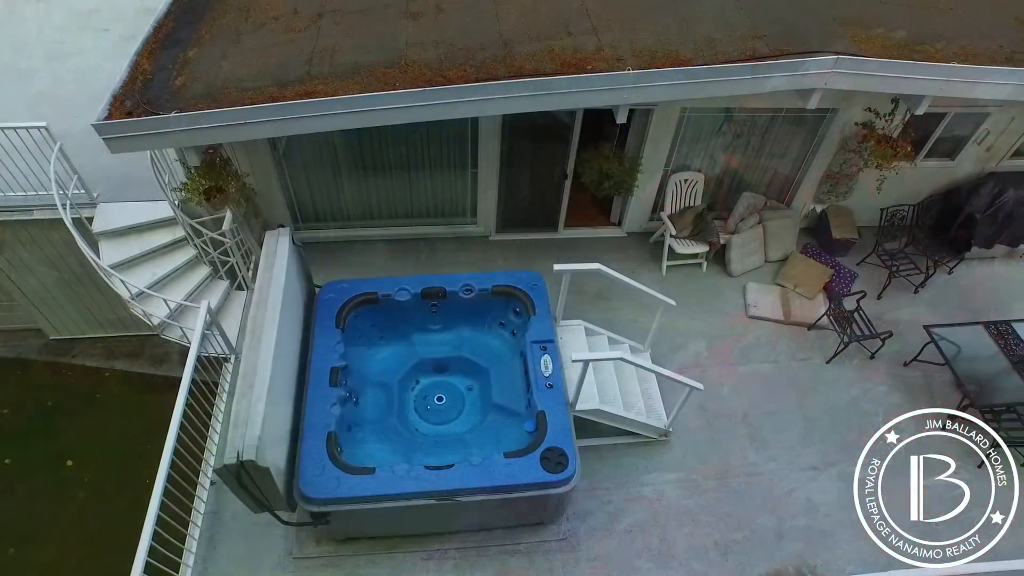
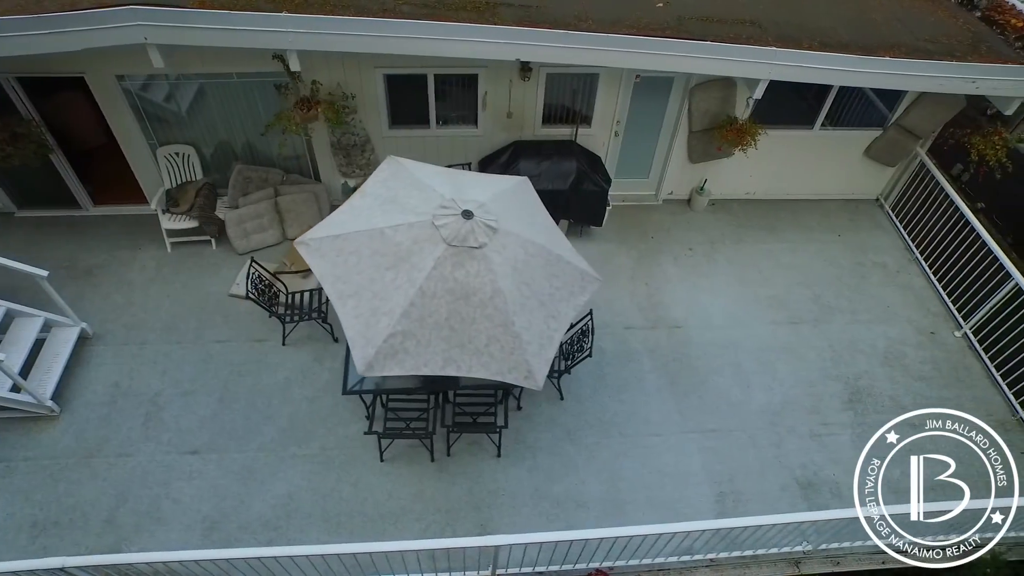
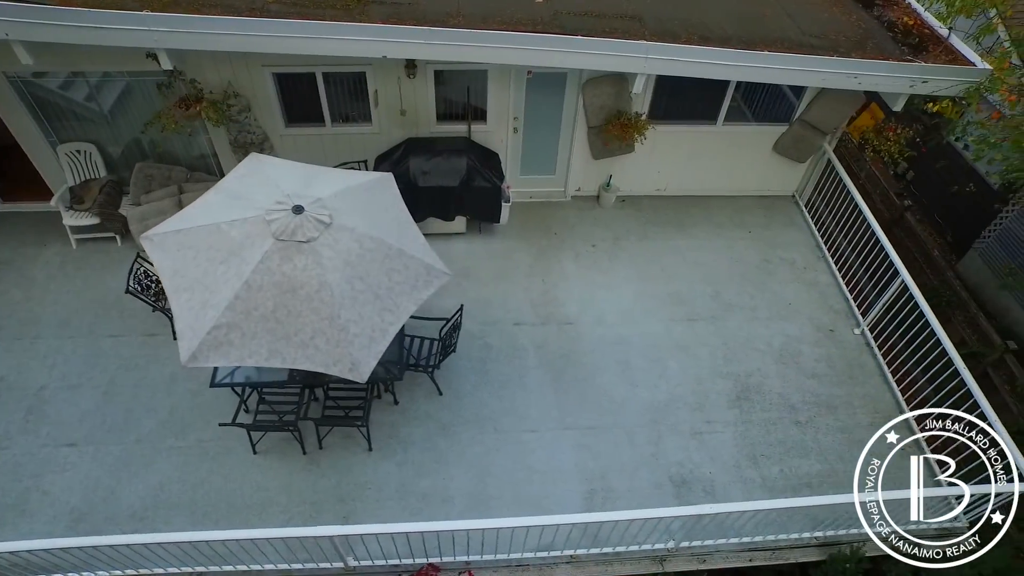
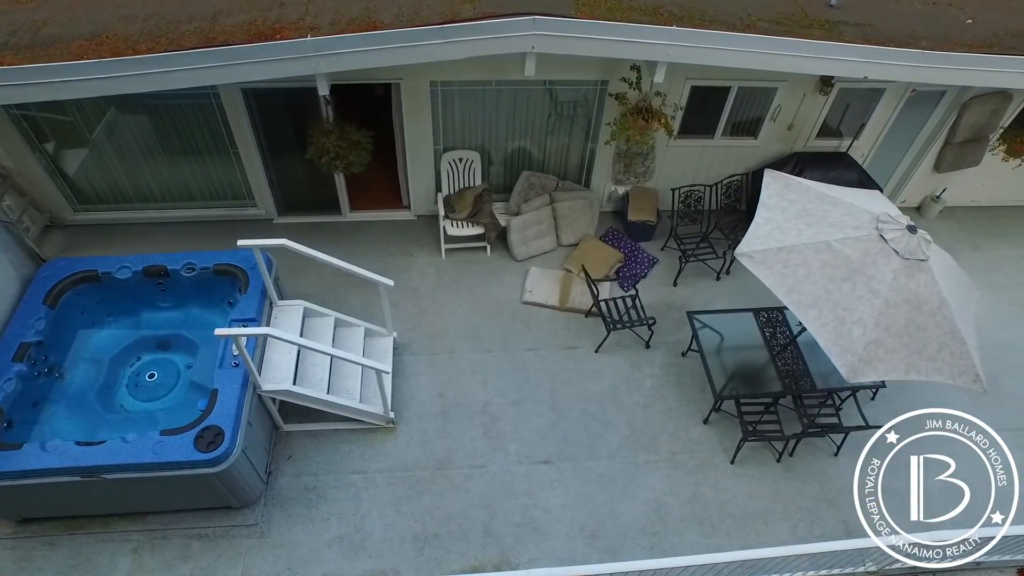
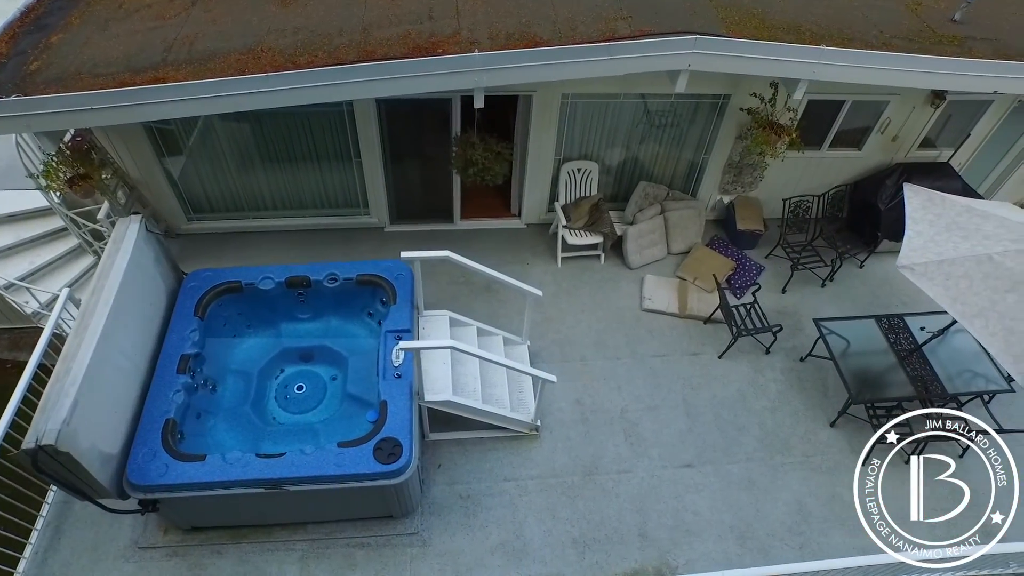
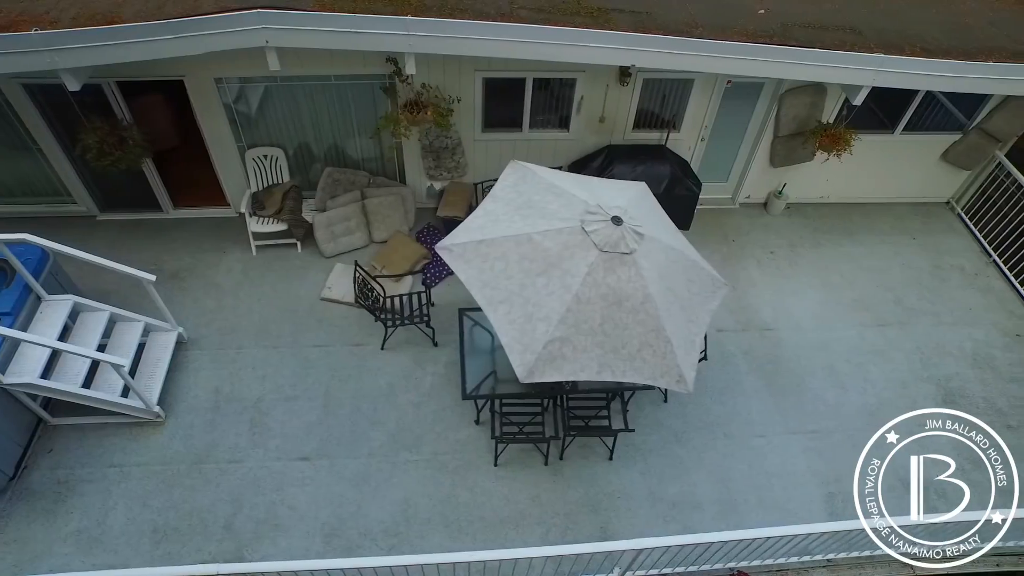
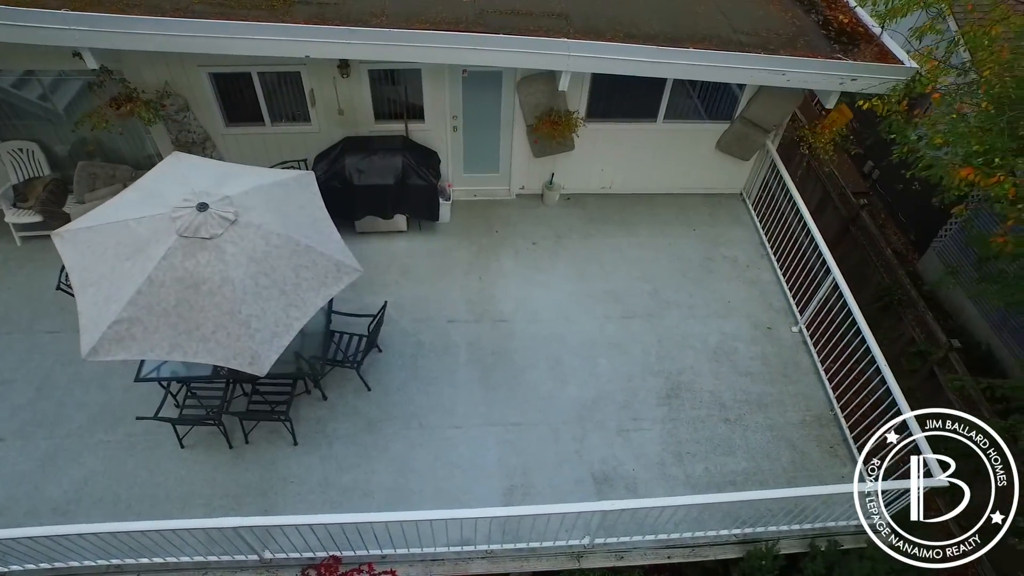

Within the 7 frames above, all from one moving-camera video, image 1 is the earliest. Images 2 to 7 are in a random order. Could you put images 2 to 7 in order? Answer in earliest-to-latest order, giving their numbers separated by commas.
5, 4, 6, 2, 3, 7
